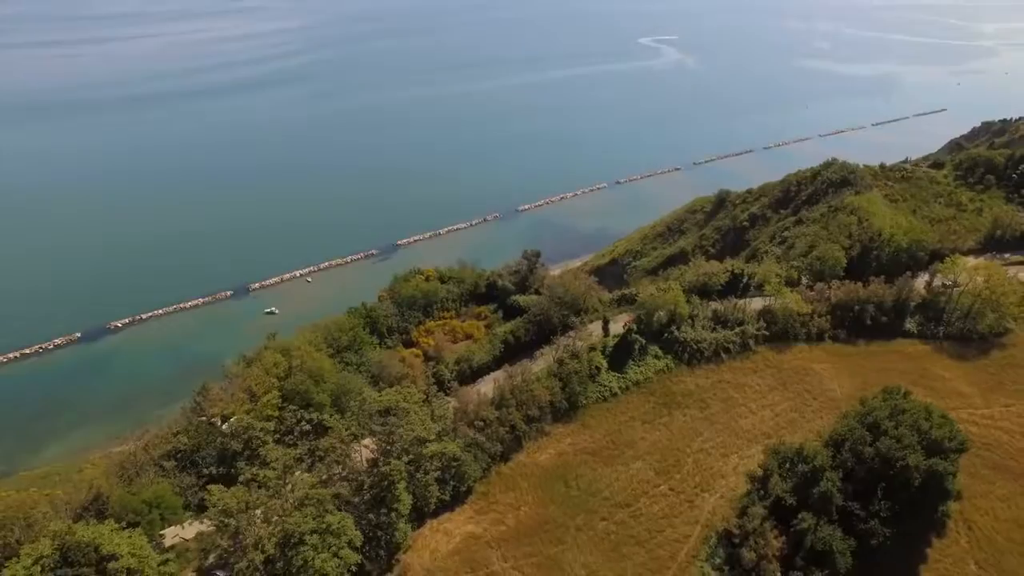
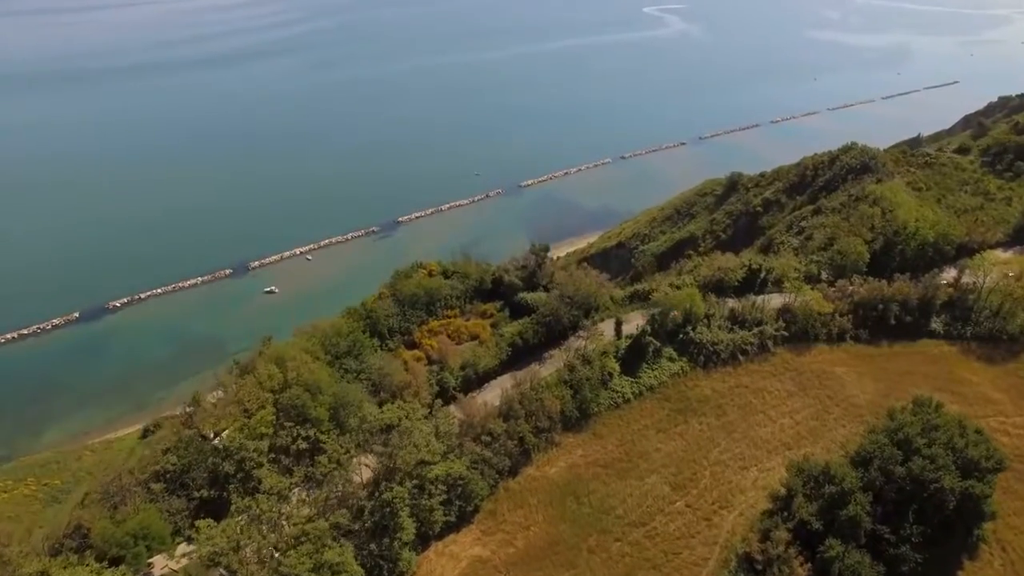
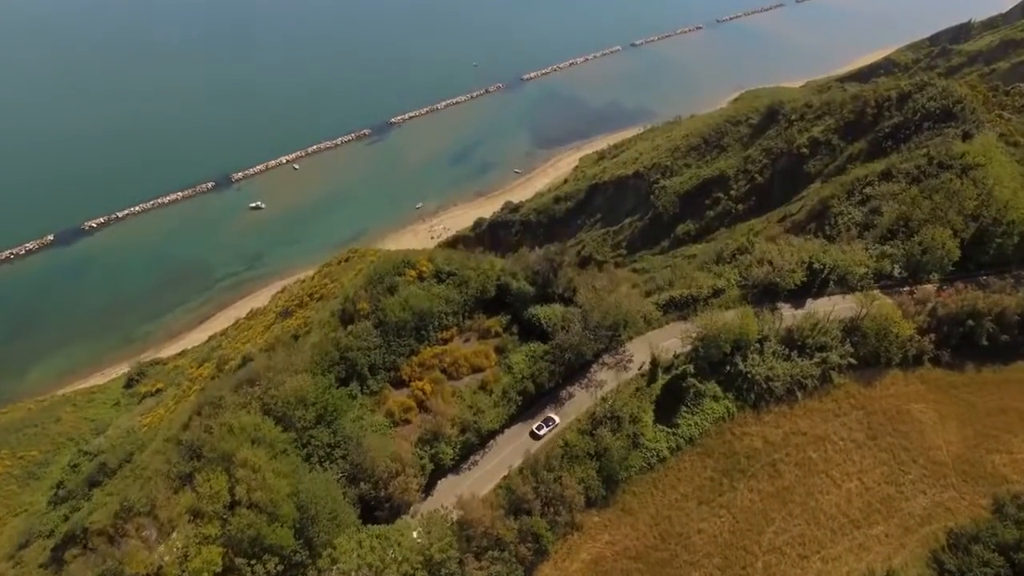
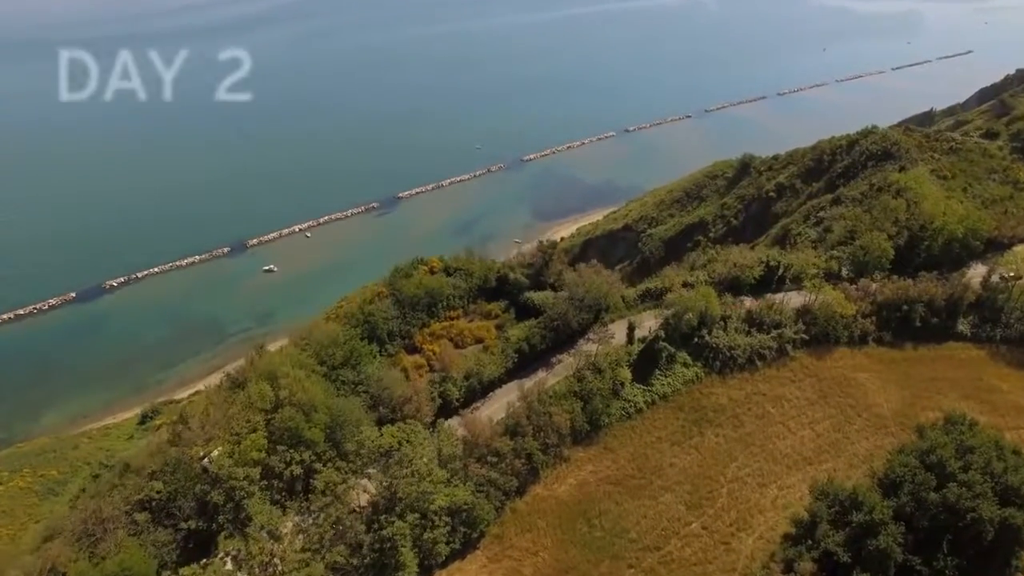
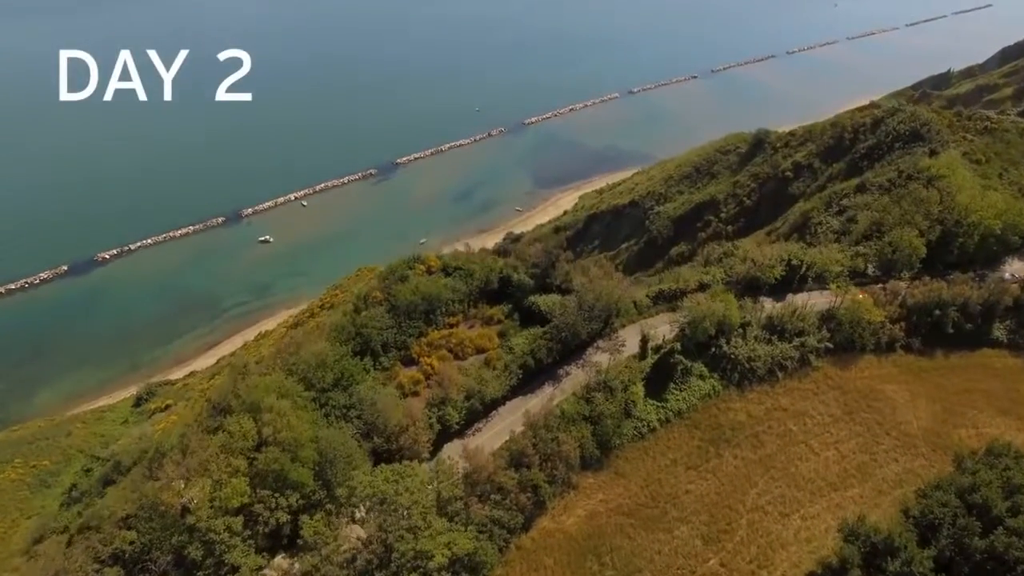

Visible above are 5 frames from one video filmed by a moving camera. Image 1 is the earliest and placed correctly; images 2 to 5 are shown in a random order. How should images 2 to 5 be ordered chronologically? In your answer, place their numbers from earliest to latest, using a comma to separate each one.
2, 4, 5, 3
